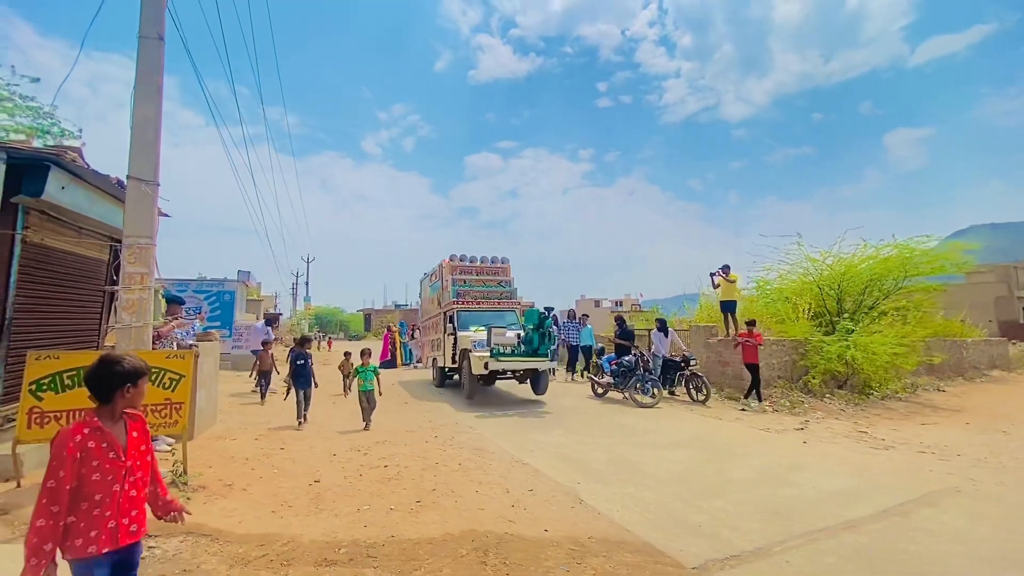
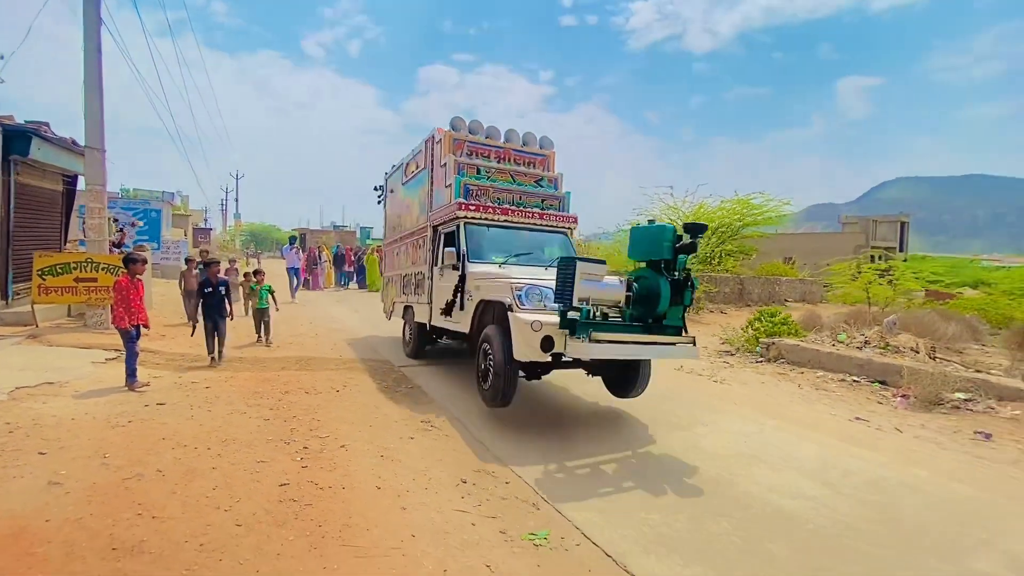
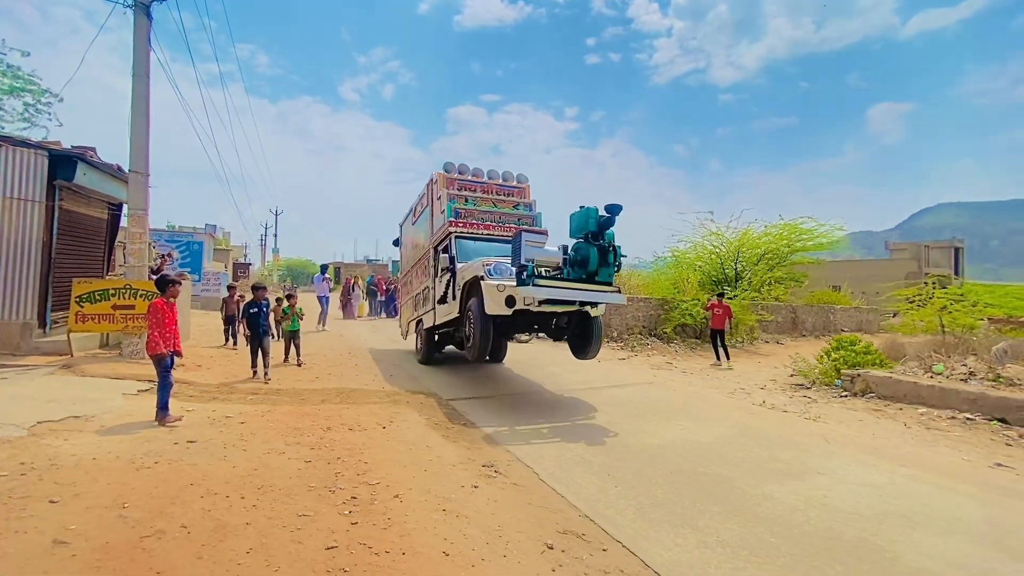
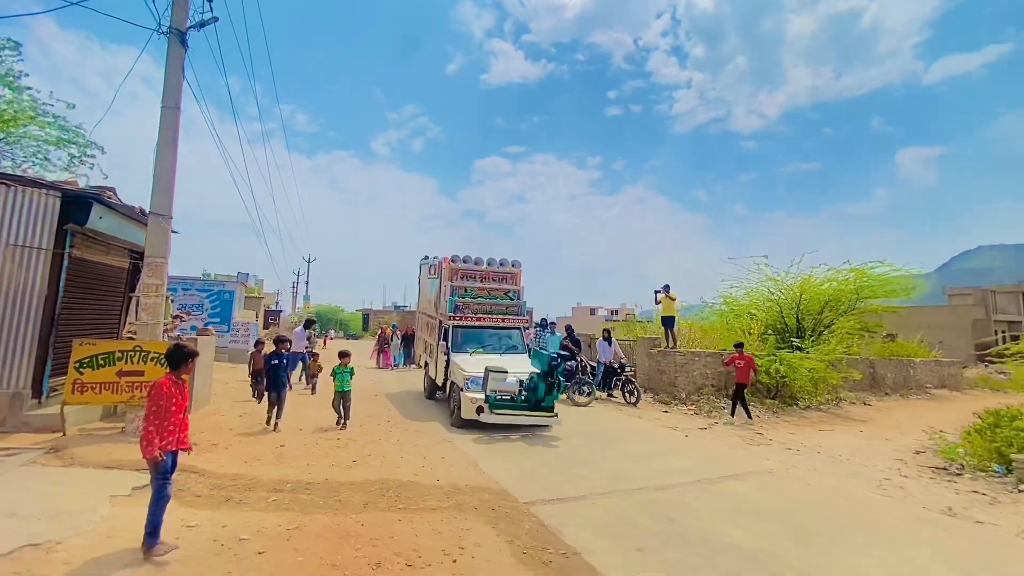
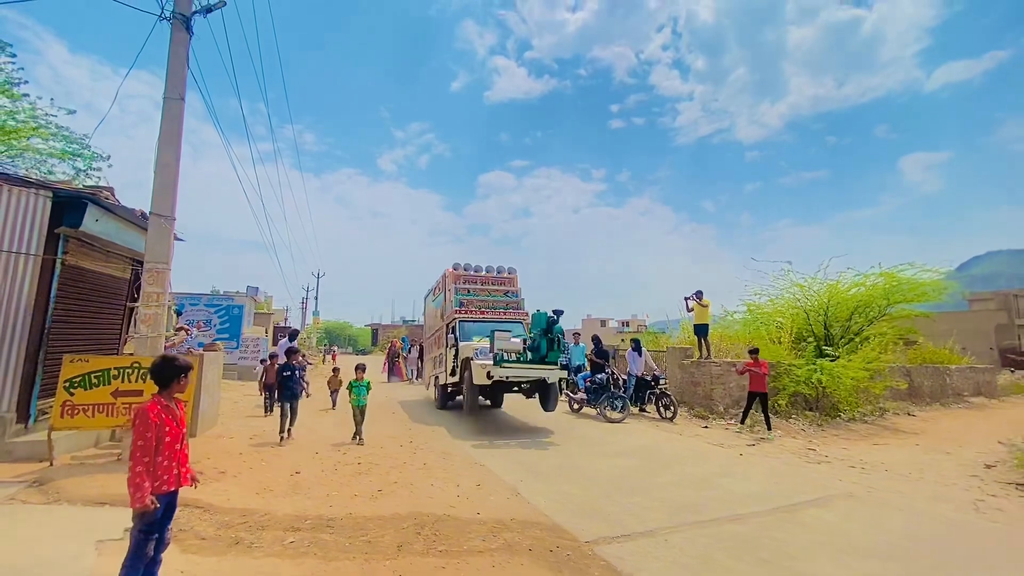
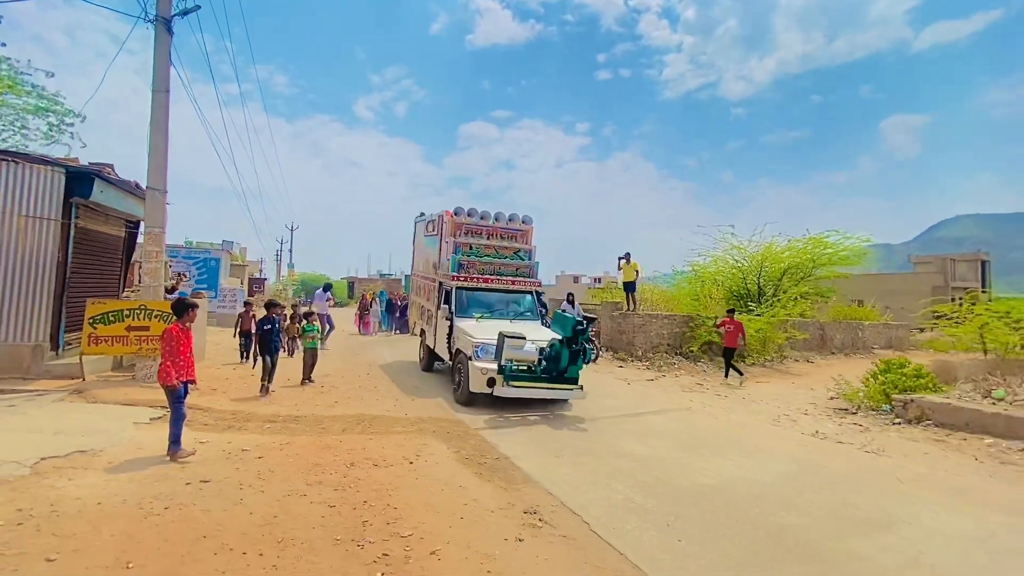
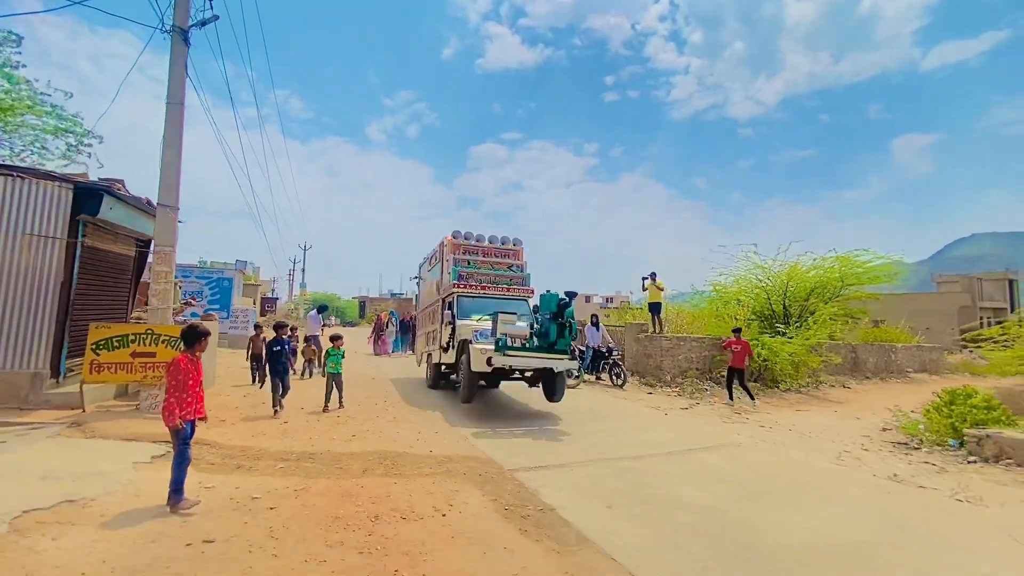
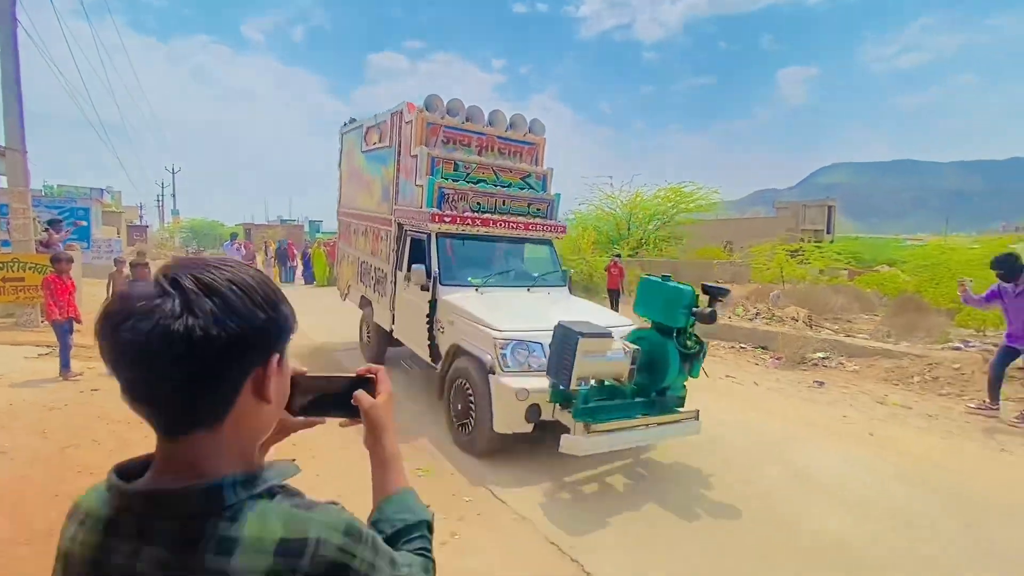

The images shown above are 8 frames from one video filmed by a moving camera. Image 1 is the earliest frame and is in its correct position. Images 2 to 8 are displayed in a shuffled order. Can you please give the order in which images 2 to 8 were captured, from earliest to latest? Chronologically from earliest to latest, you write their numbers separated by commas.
5, 4, 7, 6, 3, 2, 8
